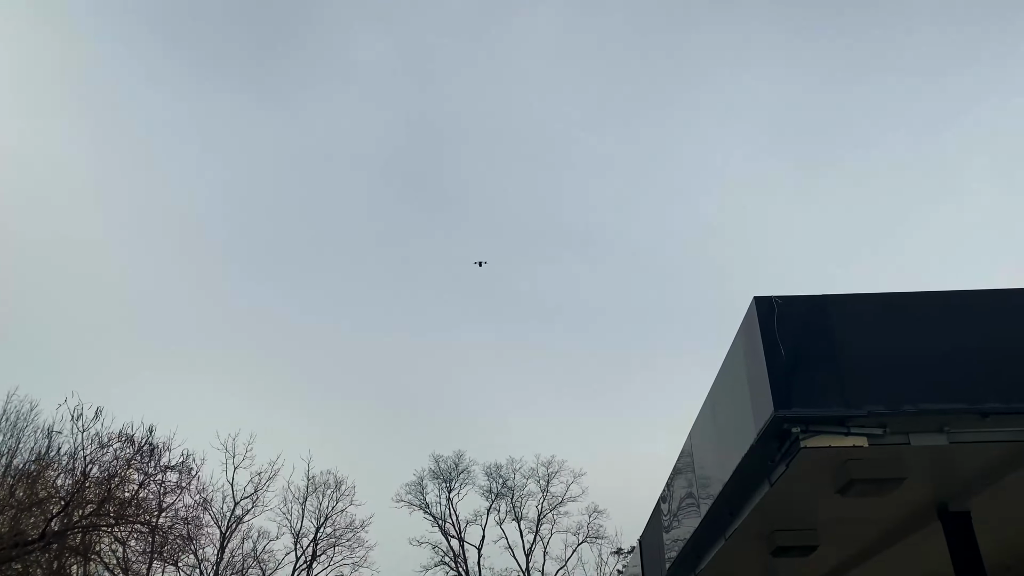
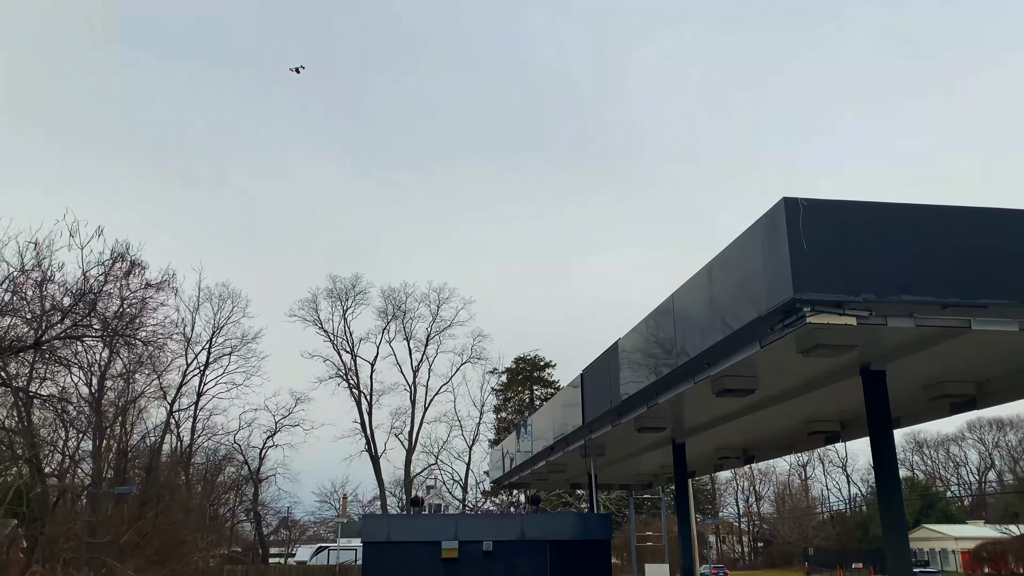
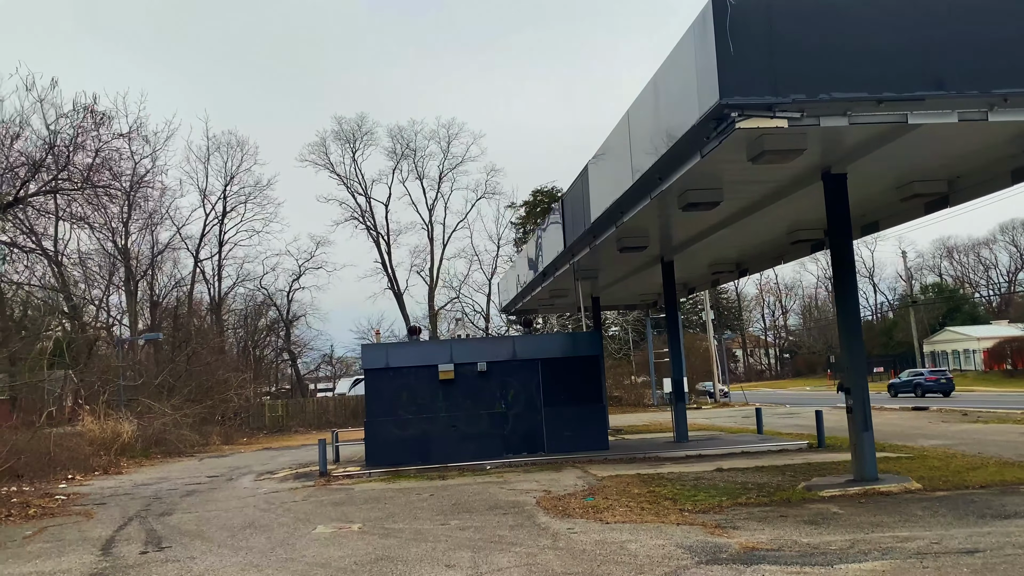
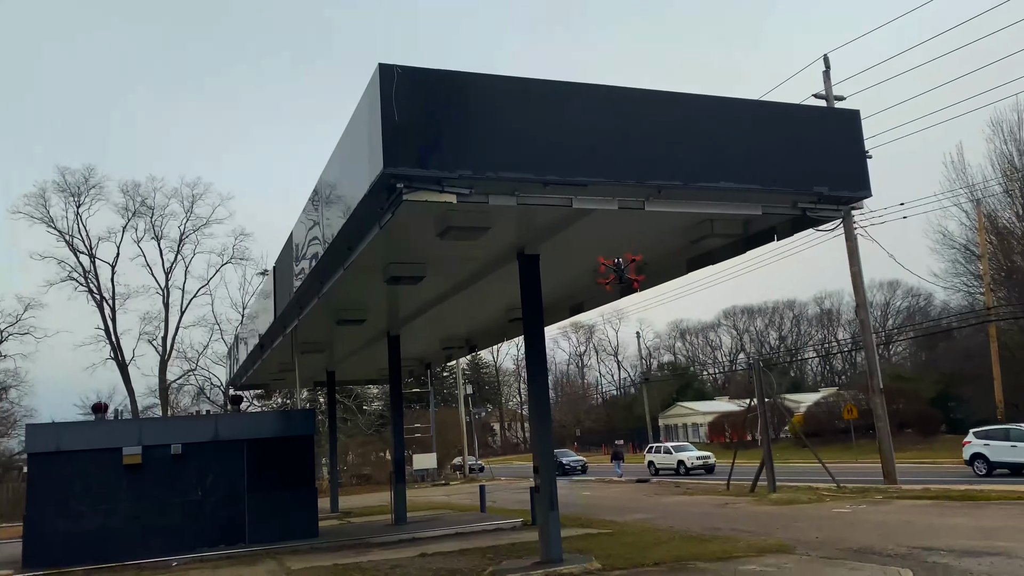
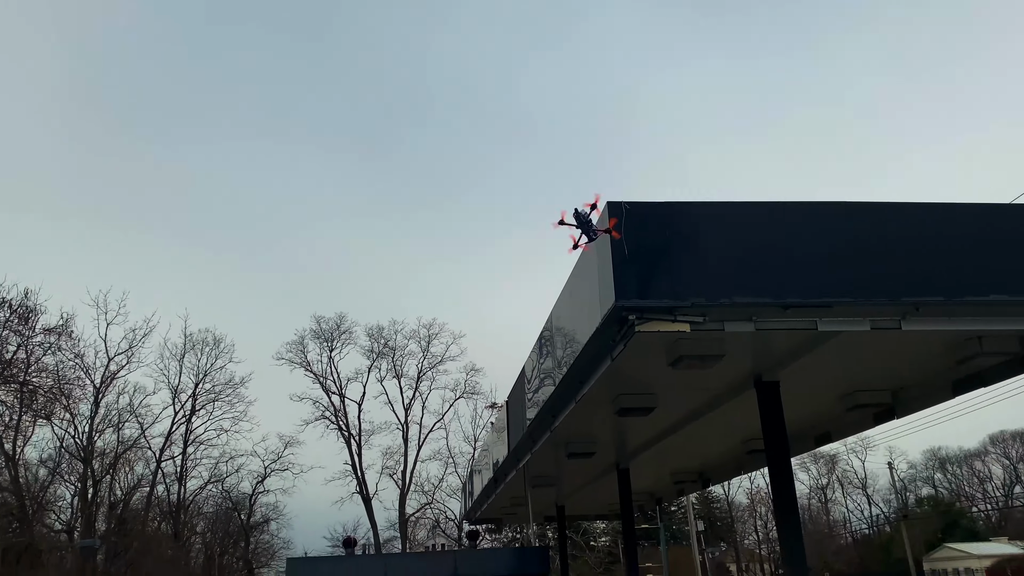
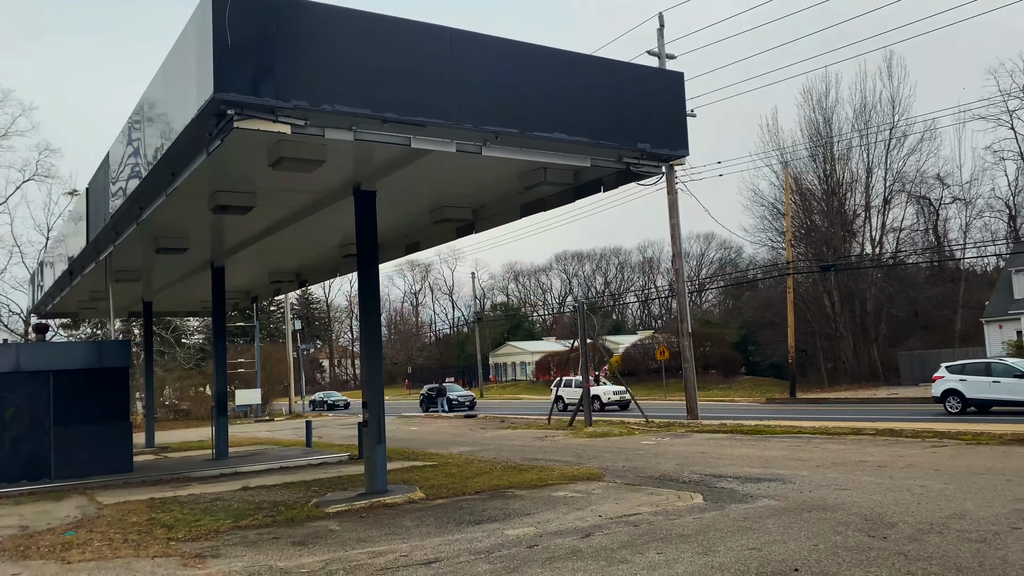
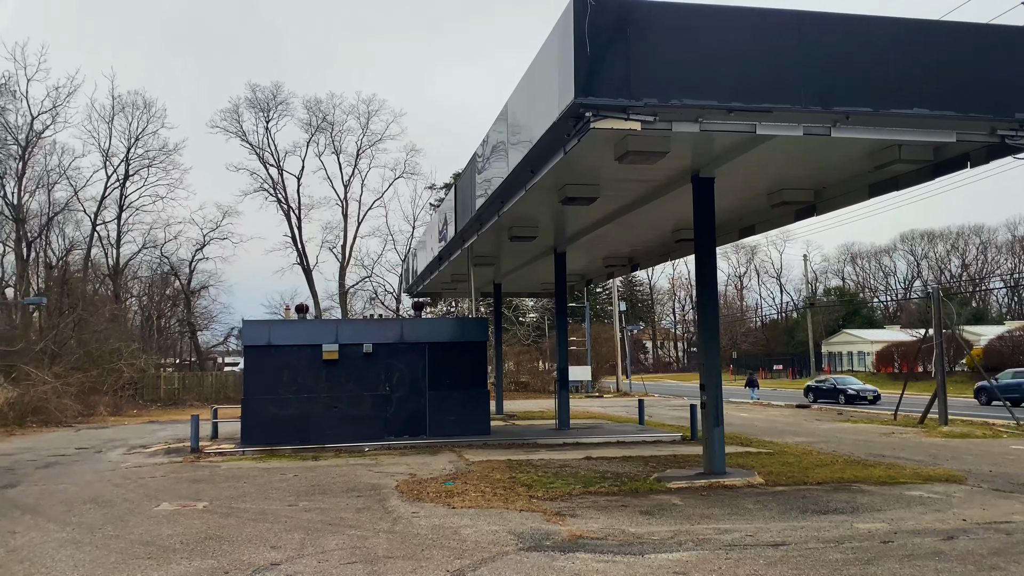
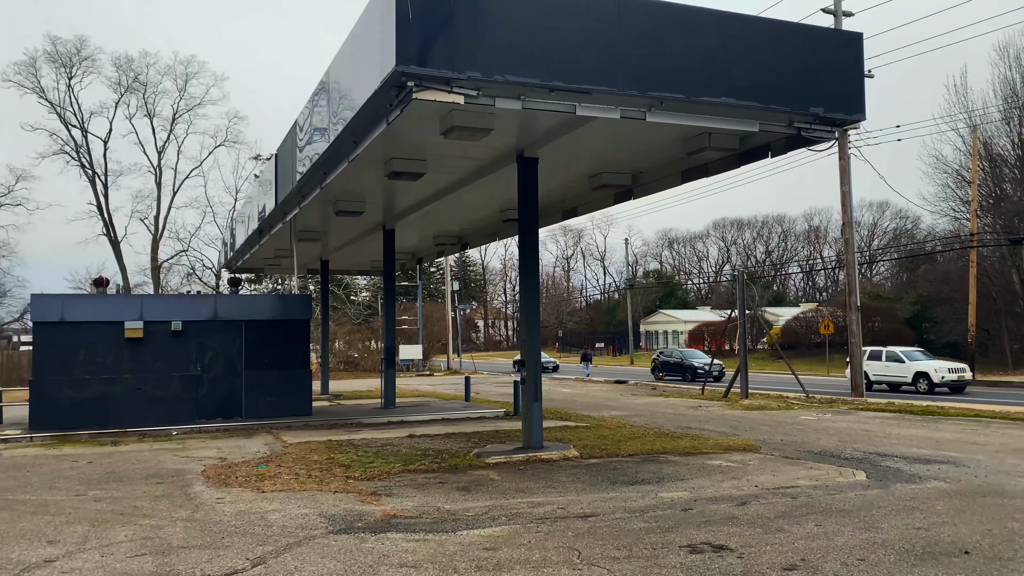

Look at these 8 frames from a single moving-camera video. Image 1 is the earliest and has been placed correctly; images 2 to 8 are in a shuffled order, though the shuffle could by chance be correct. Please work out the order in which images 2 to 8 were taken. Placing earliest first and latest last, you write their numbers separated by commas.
5, 4, 6, 8, 7, 3, 2
